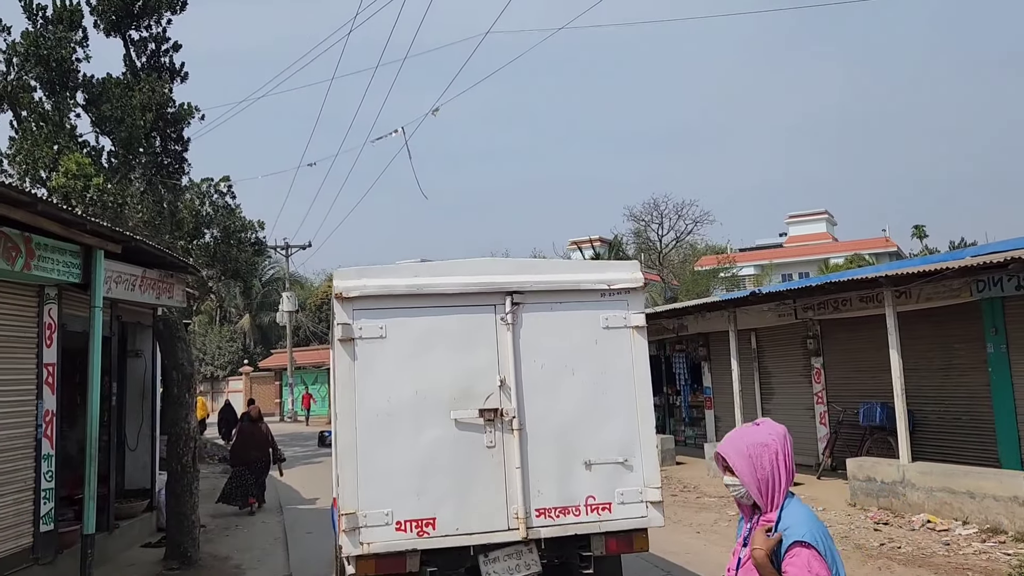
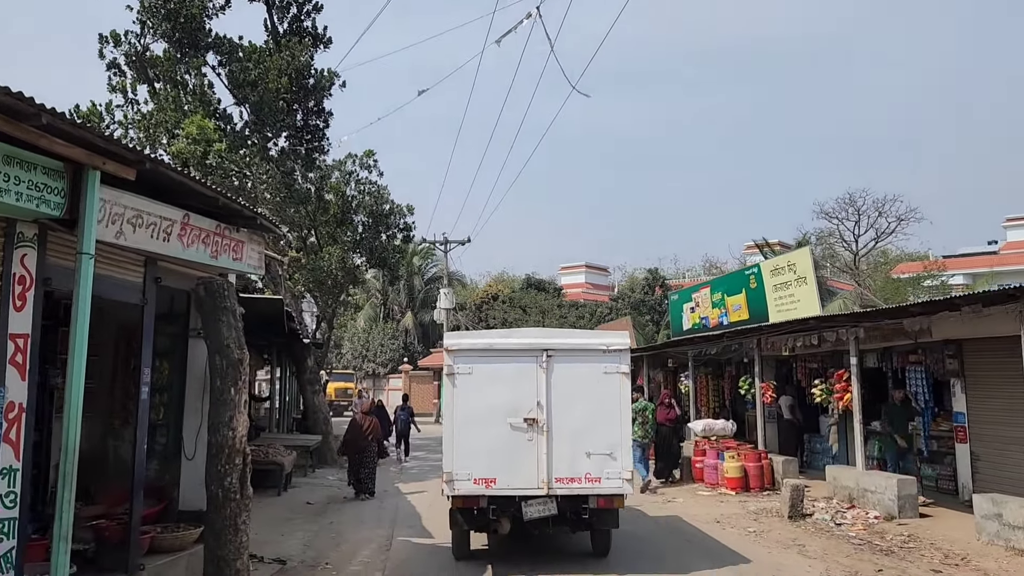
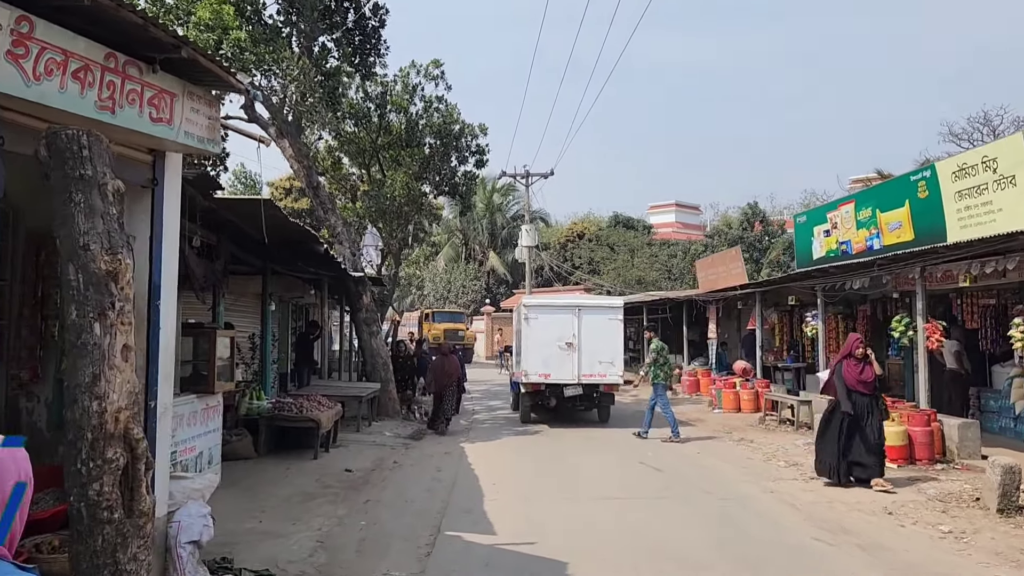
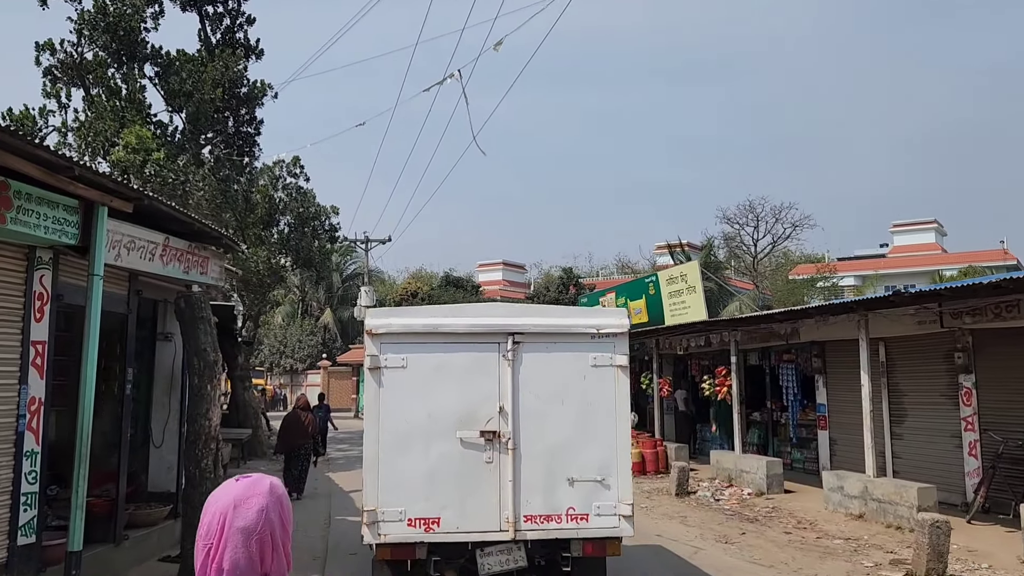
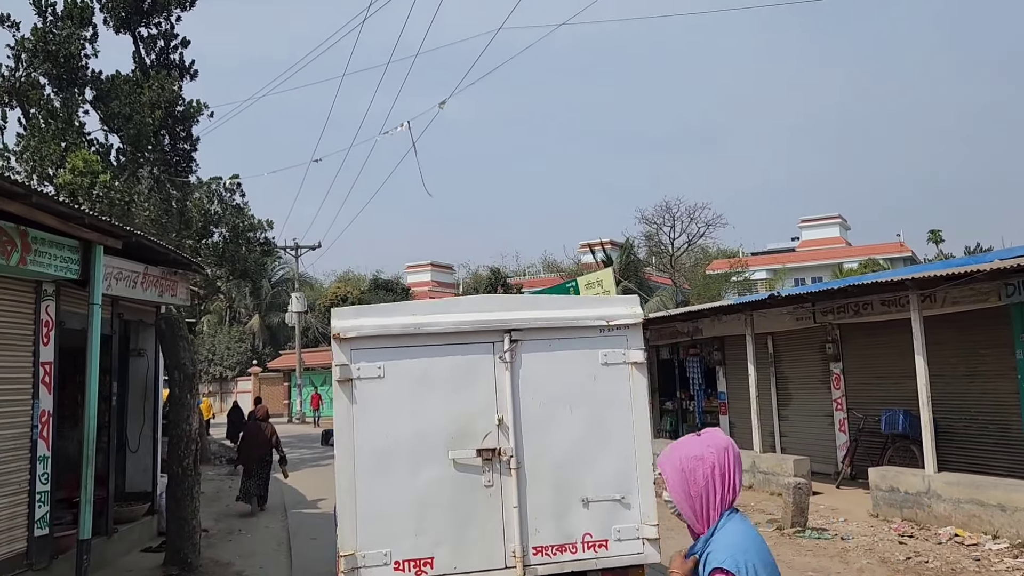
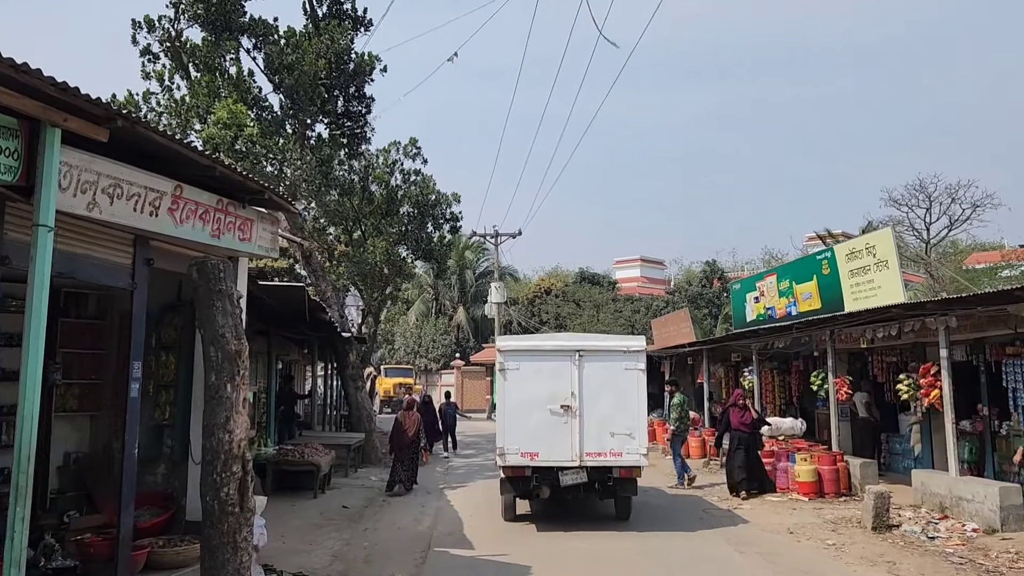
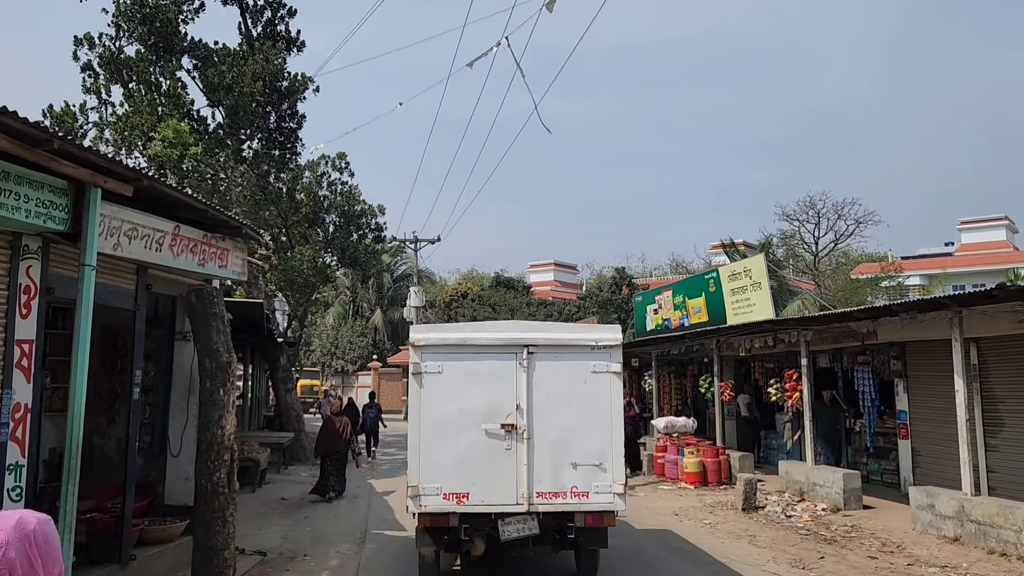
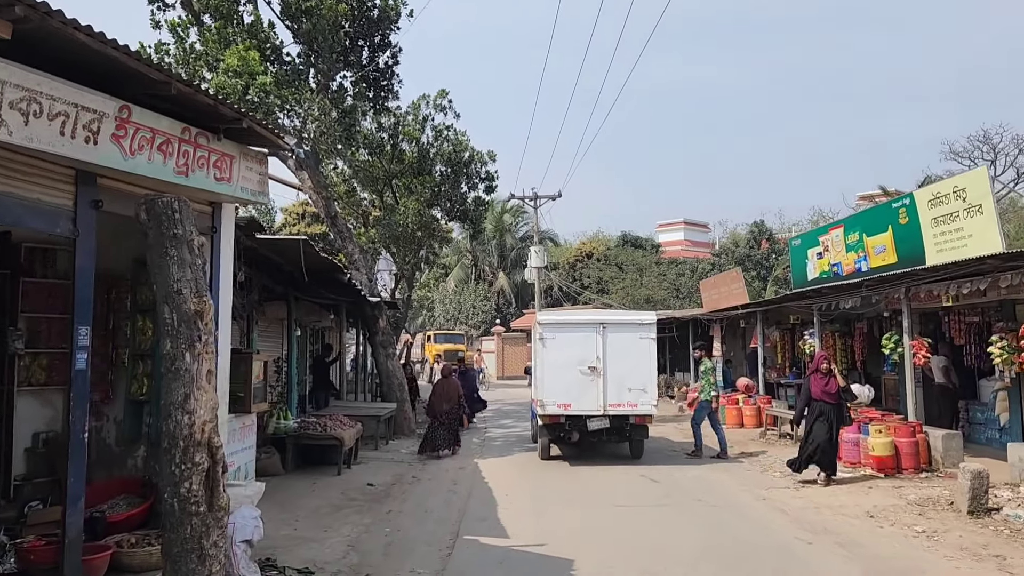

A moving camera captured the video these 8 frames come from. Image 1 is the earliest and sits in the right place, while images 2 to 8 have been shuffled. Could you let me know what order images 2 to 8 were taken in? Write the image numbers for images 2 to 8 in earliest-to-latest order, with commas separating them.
5, 4, 7, 2, 6, 8, 3
